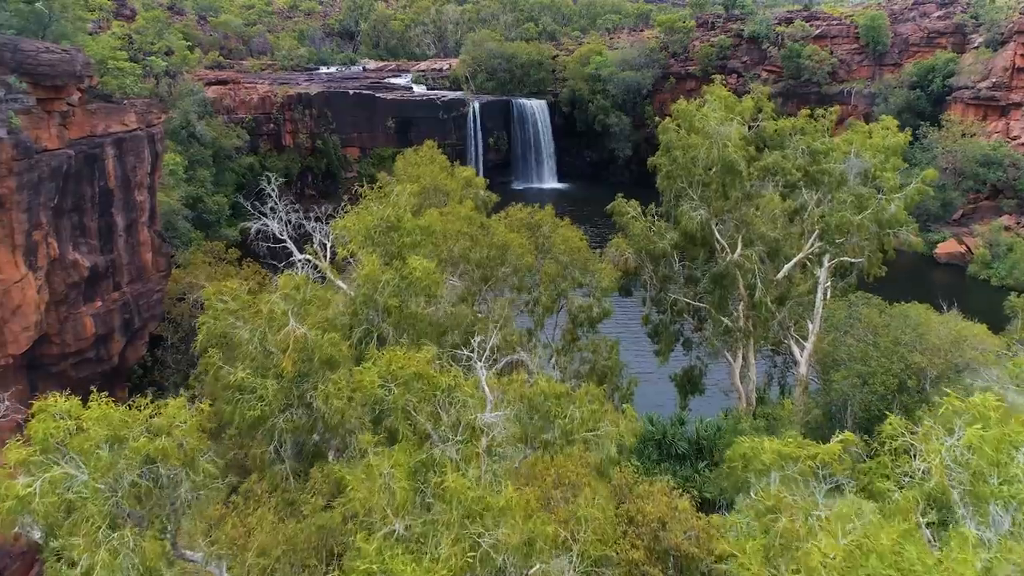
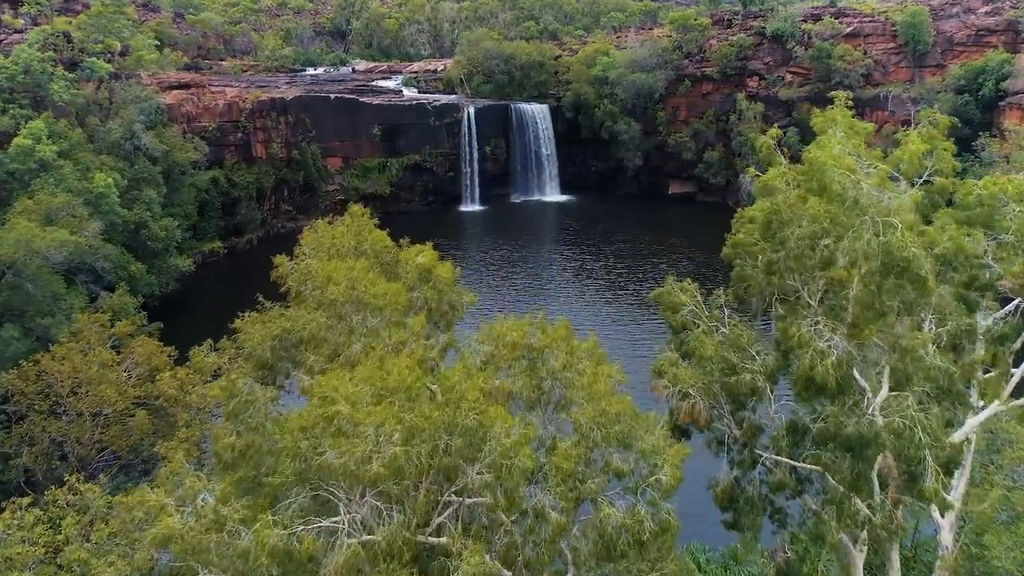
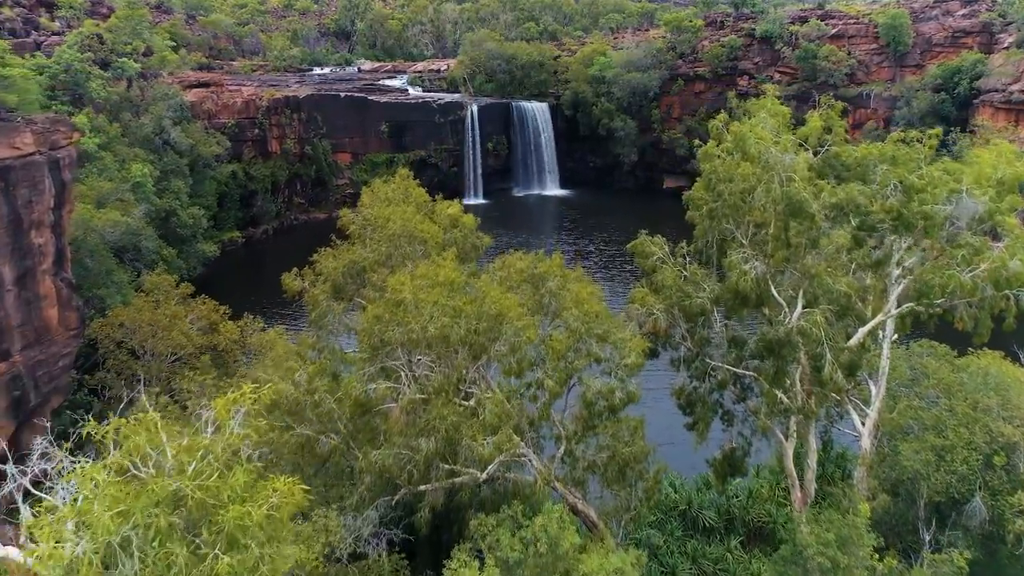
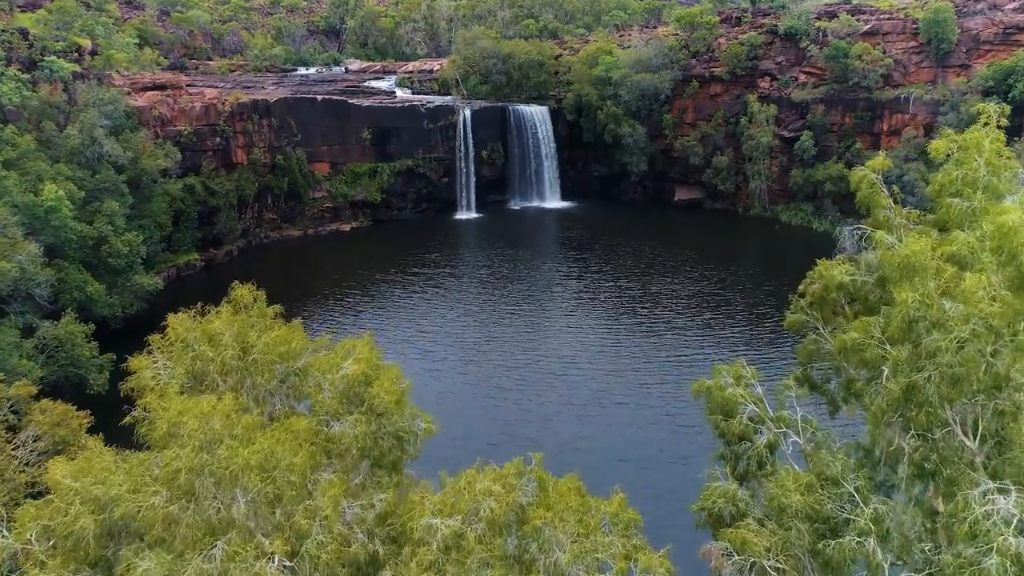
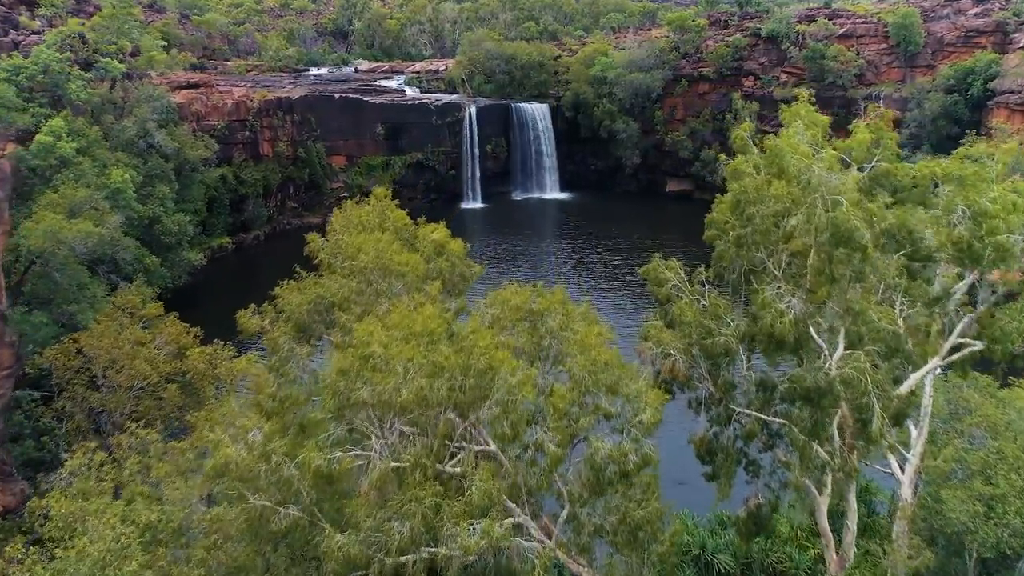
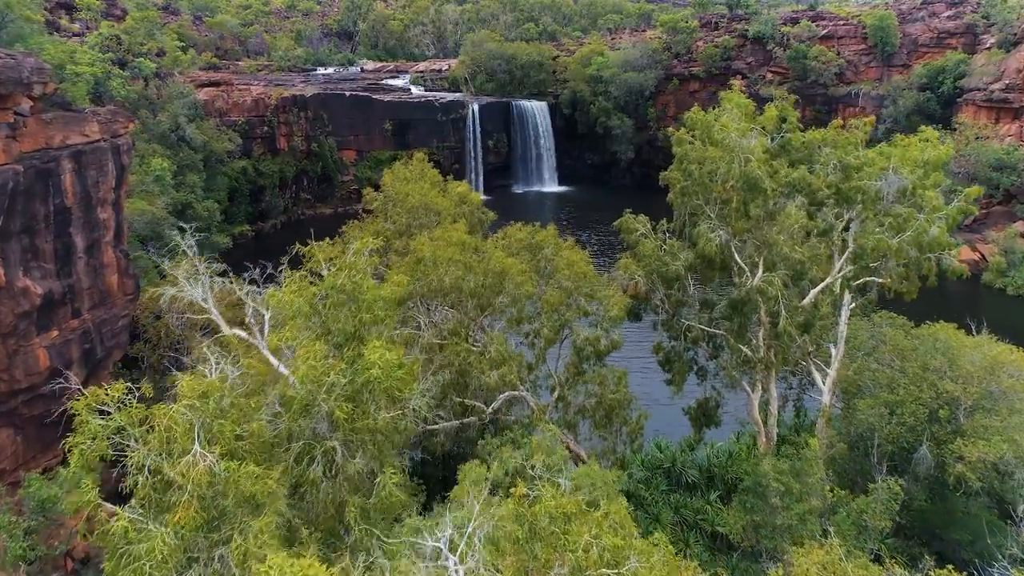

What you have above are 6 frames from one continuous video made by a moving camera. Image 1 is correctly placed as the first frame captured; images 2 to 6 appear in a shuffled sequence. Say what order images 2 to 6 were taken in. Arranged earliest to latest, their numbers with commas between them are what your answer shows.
6, 3, 5, 2, 4
